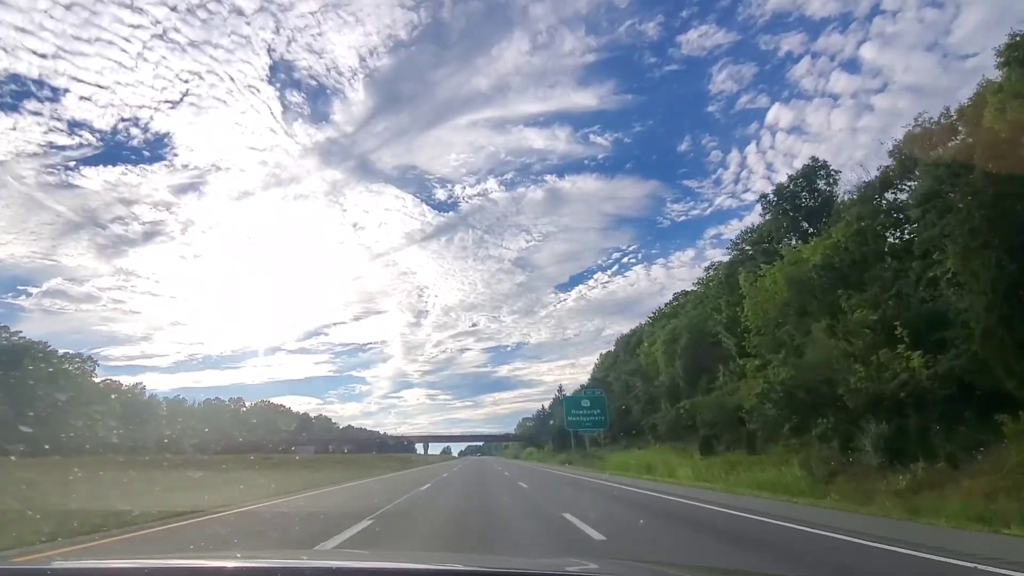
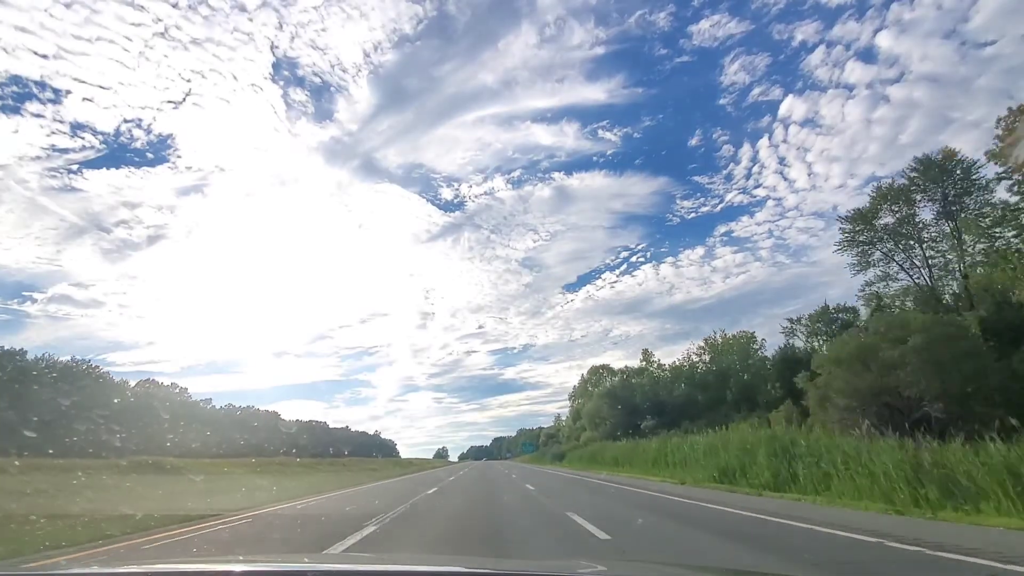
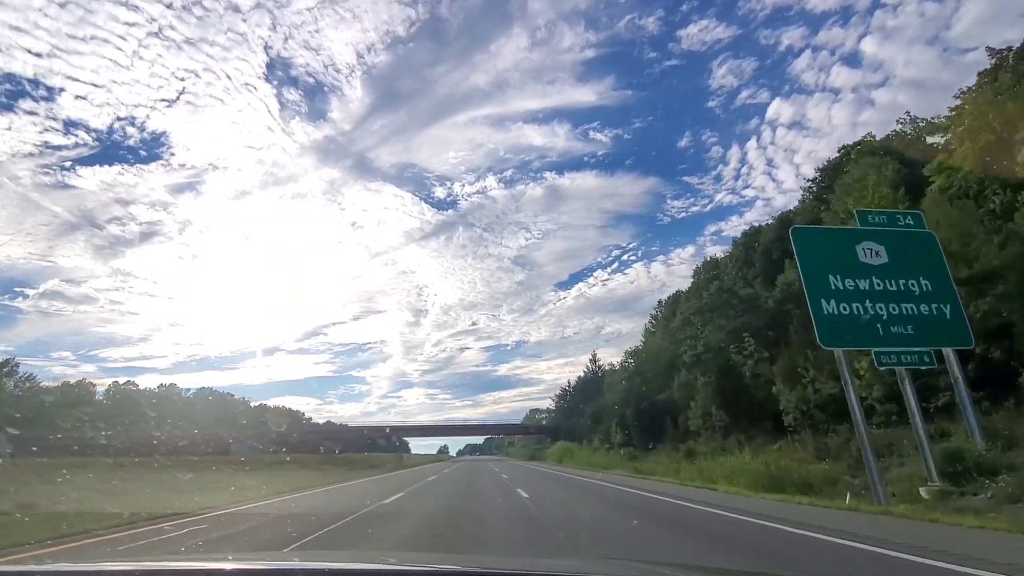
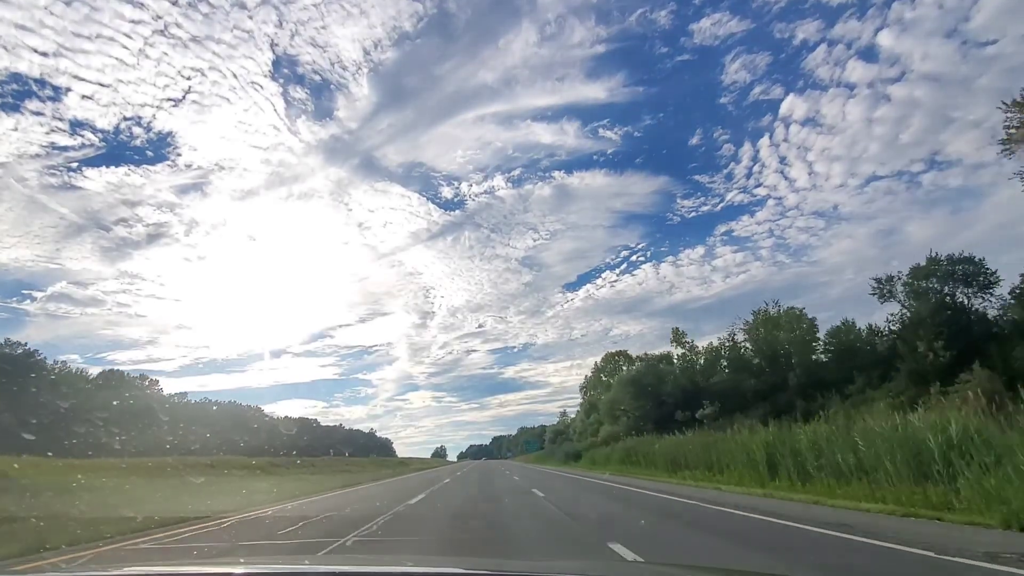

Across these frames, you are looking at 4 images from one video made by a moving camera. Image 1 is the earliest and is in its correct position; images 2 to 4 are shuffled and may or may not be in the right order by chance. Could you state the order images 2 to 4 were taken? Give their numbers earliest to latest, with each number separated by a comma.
3, 2, 4
